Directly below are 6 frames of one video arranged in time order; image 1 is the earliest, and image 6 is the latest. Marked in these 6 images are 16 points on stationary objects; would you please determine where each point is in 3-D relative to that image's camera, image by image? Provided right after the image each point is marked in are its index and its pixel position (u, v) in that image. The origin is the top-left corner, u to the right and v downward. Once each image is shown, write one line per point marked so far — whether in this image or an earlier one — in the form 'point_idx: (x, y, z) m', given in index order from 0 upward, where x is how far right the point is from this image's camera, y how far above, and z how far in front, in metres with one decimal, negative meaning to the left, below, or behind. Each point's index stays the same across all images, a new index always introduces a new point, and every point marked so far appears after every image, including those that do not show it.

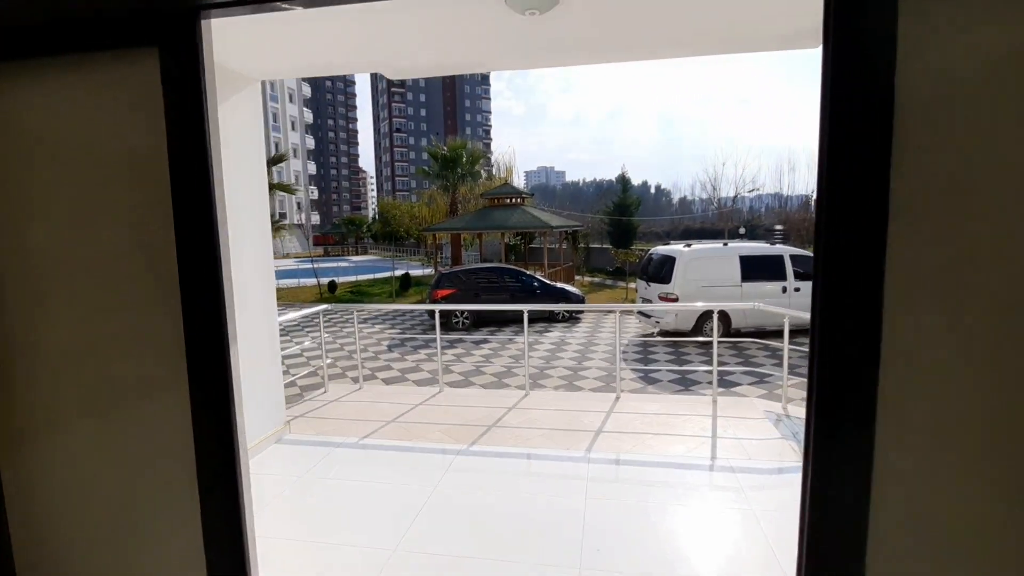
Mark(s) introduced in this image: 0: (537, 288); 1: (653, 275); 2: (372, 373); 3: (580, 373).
0: (+0.5, 0.0, +10.8) m
1: (+2.4, +0.2, +9.0) m
2: (-1.8, -1.3, +6.9) m
3: (+0.9, -1.1, +7.1) m
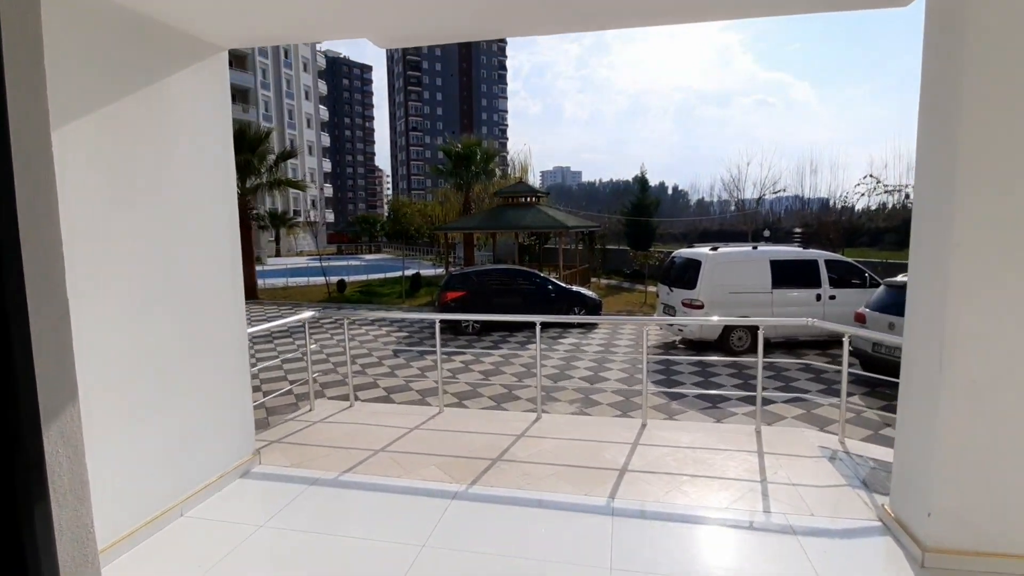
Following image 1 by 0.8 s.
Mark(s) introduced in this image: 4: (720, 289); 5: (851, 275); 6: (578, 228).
0: (+0.8, -0.1, +10.2) m
1: (+2.6, +0.1, +8.4) m
2: (-1.7, -1.3, +6.4) m
3: (+1.1, -1.2, +6.6) m
4: (+3.1, 0.0, +7.8) m
5: (+5.3, +0.2, +8.2) m
6: (+1.9, +1.7, +14.8) m
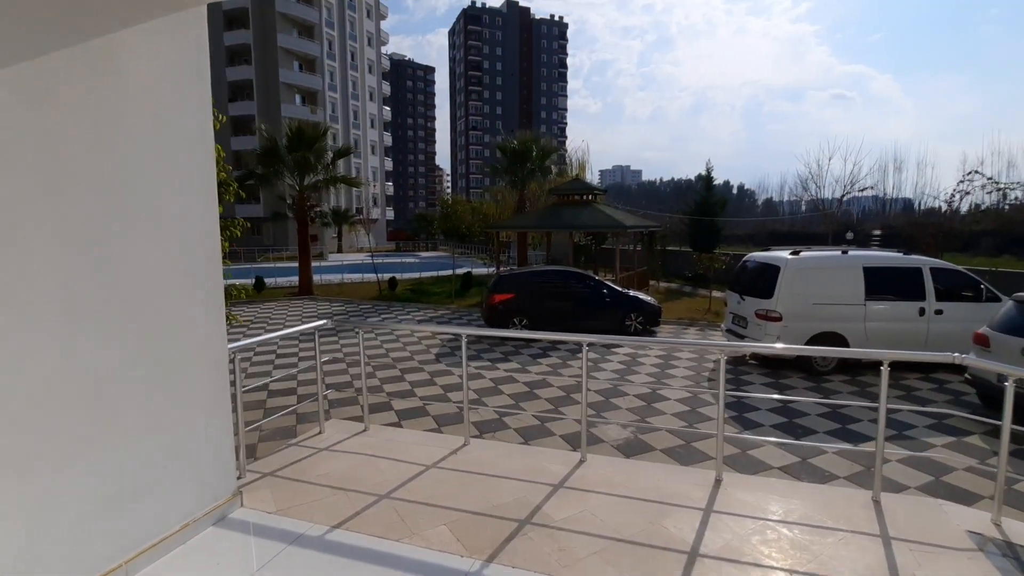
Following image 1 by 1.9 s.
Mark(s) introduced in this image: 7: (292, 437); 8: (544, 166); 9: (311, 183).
0: (+1.7, -0.2, +9.5) m
1: (+3.3, 0.0, +7.5) m
2: (-1.2, -1.3, +6.0) m
3: (+1.6, -1.3, +5.8) m
4: (+3.8, -0.1, +6.8) m
5: (+6.0, 0.0, +7.0) m
6: (+3.3, +1.6, +13.9) m
7: (-2.2, -1.5, +5.3) m
8: (+1.1, +4.2, +18.0) m
9: (-6.4, +3.3, +16.6) m
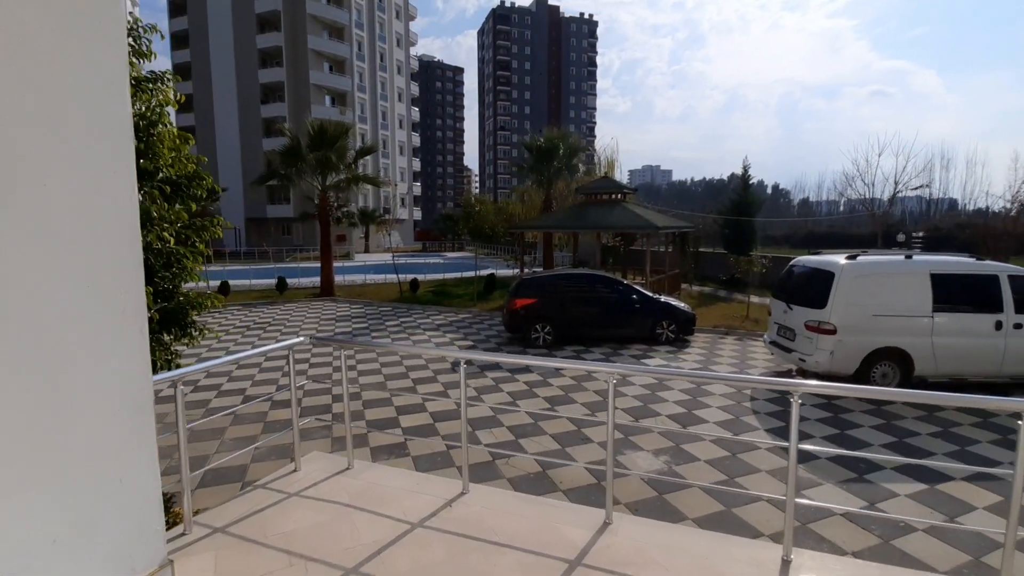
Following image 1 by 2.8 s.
0: (+2.1, -0.2, +8.8) m
1: (+3.6, -0.1, +6.7) m
2: (-1.0, -1.4, +5.5) m
3: (+1.7, -1.4, +5.2) m
4: (+4.0, -0.2, +6.1) m
5: (+6.2, -0.1, +6.1) m
6: (+3.9, +1.5, +13.1) m
7: (-2.1, -1.5, +4.8) m
8: (+2.0, +4.1, +17.4) m
9: (-5.6, +3.3, +16.3) m
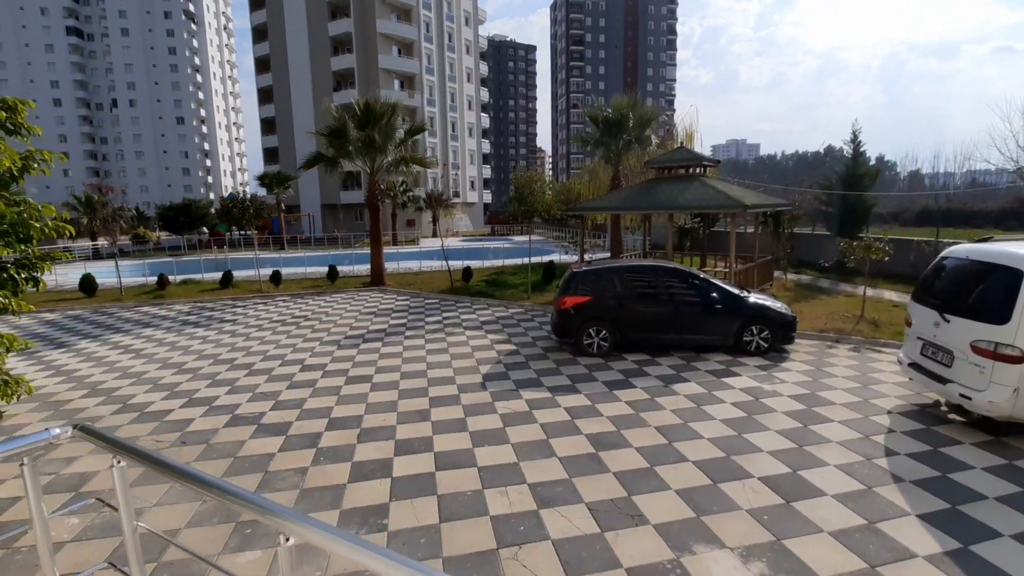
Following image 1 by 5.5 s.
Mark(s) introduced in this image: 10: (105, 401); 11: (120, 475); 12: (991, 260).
0: (+2.7, -0.2, +7.0) m
1: (+3.9, -0.1, +4.7) m
2: (-0.8, -1.4, +4.2) m
3: (+1.9, -1.4, +3.5) m
4: (+4.2, -0.3, +4.0) m
5: (+6.4, -0.1, +3.7) m
6: (+5.1, +1.7, +10.9) m
7: (-1.9, -1.6, +3.7) m
8: (+3.8, +4.5, +15.4) m
9: (-3.8, +3.6, +15.4) m
10: (-5.1, -1.4, +6.6) m
11: (-1.3, -0.6, +1.7) m
12: (+4.1, +0.2, +4.5) m
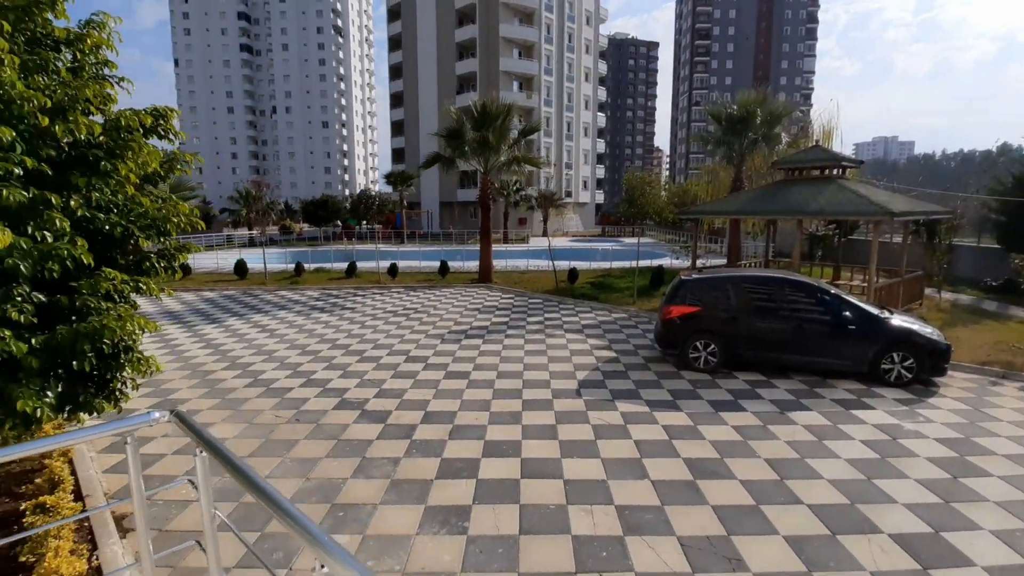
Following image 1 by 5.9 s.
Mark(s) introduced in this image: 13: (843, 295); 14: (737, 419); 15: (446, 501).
0: (+4.0, -0.4, +6.2) m
1: (+4.7, -0.4, +3.7) m
2: (-0.1, -1.5, +4.1) m
3: (+2.4, -1.6, +2.9) m
4: (+4.8, -0.6, +3.0) m
5: (+6.9, -0.5, +2.2) m
6: (+7.2, +1.3, +9.5) m
7: (-1.3, -1.6, +3.9) m
8: (+7.0, +4.1, +14.1) m
9: (-0.5, +3.7, +15.7) m
10: (-3.8, -1.2, +7.4) m
11: (-1.1, -0.6, +1.8) m
12: (+4.8, 0.0, +3.4) m
13: (+3.9, -0.1, +6.3) m
14: (+2.2, -1.3, +5.2) m
15: (-0.5, -1.5, +3.8) m
